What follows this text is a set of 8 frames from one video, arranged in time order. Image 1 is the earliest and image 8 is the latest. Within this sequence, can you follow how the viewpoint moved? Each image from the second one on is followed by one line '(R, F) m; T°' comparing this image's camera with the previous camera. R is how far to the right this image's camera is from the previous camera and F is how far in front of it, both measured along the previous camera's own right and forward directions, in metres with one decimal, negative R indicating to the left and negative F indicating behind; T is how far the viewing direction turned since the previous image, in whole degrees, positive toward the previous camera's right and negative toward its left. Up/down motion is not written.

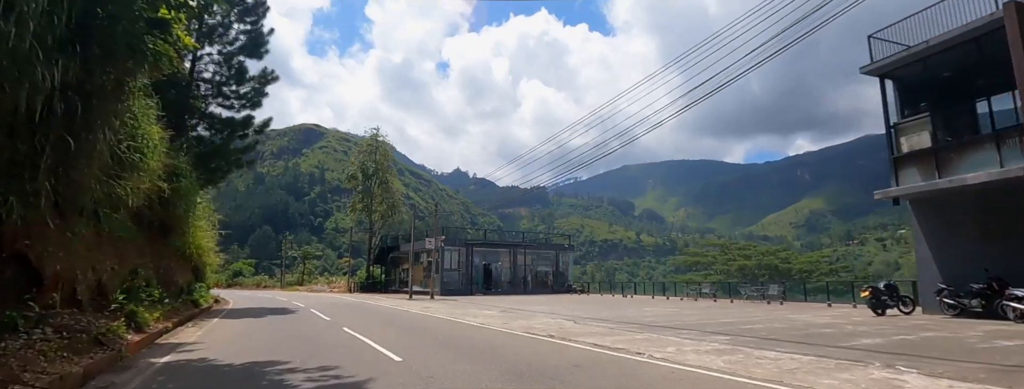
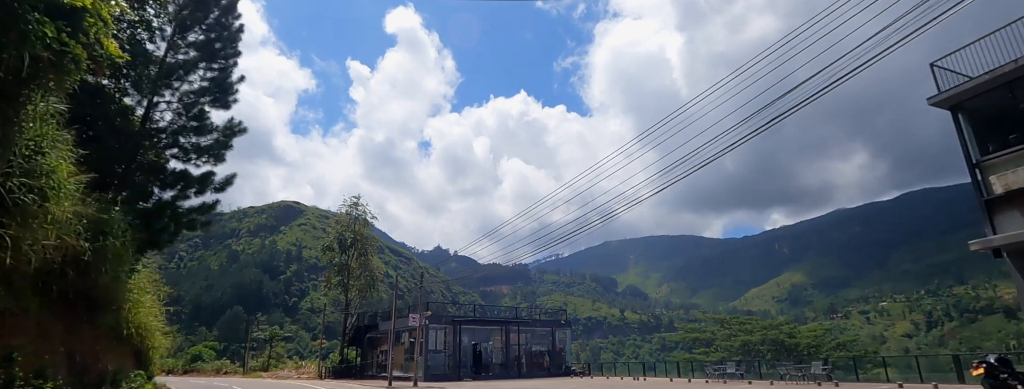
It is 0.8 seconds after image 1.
(-0.6, +2.8) m; +2°
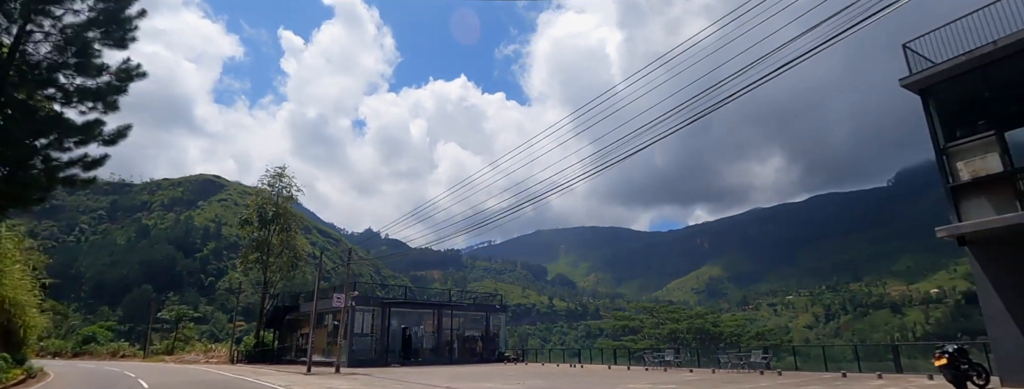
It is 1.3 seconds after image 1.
(-0.2, +1.5) m; +7°
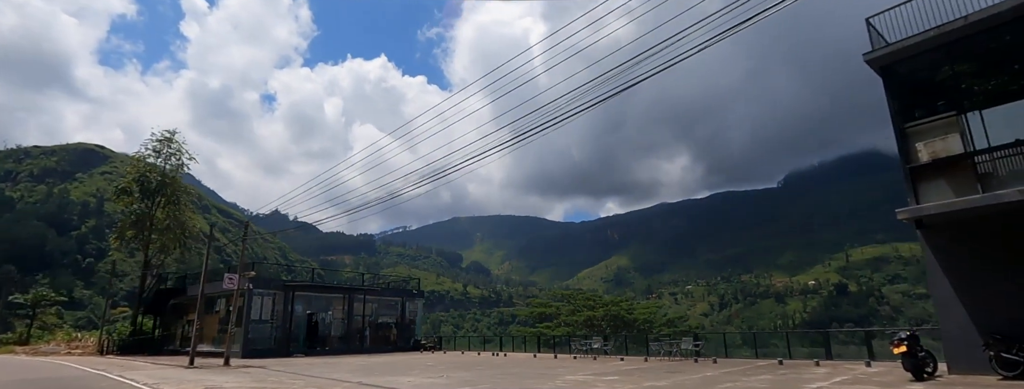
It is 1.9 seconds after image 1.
(-0.3, +1.8) m; +9°
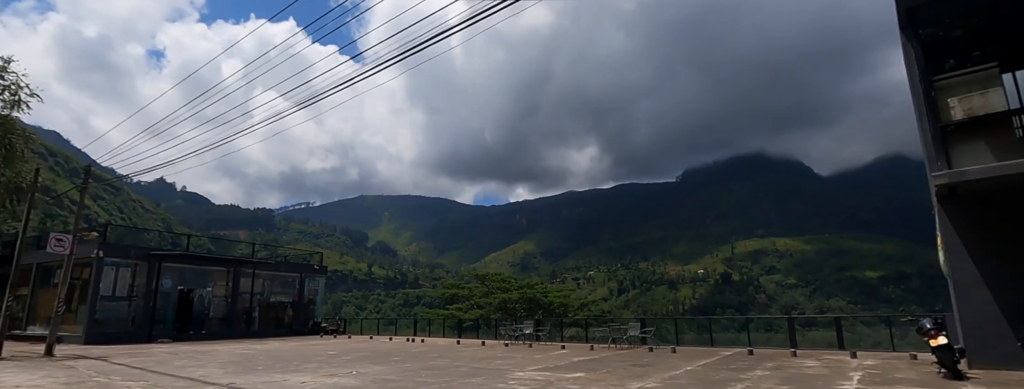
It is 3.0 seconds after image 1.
(-0.6, +2.9) m; +10°
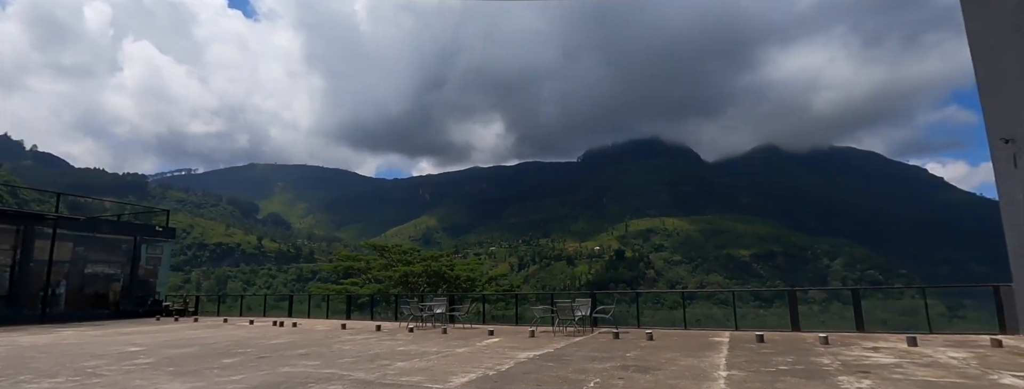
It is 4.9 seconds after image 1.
(-0.2, +4.5) m; +11°
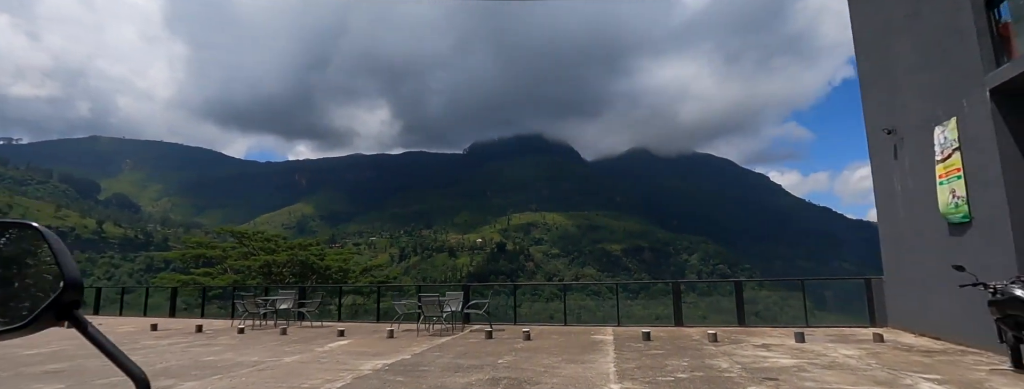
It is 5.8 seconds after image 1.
(+0.4, +1.6) m; +13°
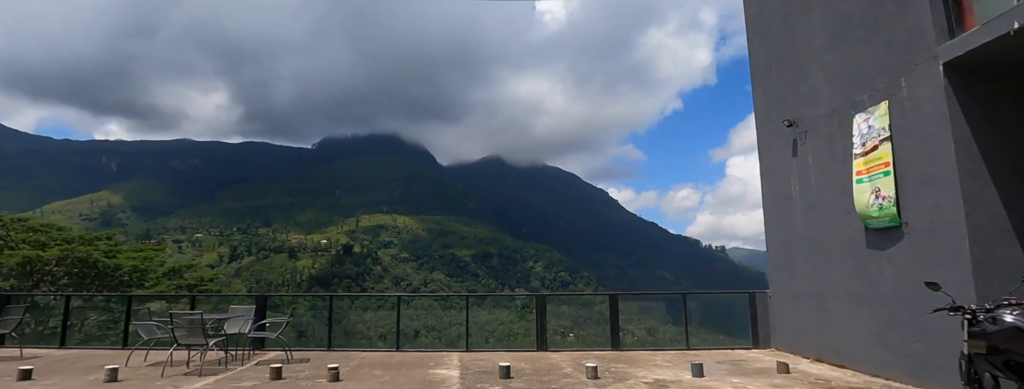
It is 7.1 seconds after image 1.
(+0.4, +2.3) m; +16°
